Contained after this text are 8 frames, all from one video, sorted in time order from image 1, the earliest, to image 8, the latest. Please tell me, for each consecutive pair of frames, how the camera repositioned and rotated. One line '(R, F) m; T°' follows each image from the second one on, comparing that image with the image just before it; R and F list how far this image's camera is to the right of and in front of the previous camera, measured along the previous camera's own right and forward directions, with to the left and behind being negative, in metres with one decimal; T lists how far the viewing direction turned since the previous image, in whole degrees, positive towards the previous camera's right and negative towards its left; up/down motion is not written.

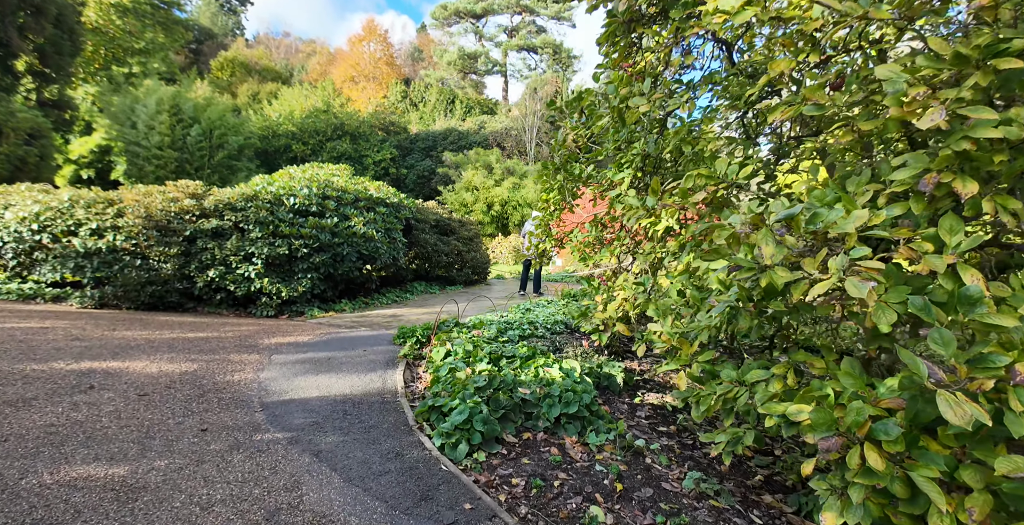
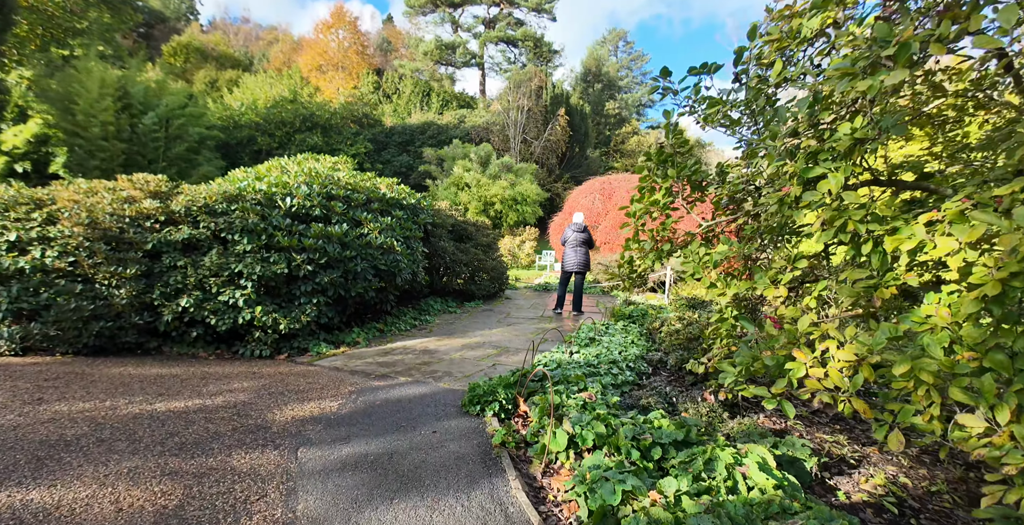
(-0.8, +1.1) m; +4°
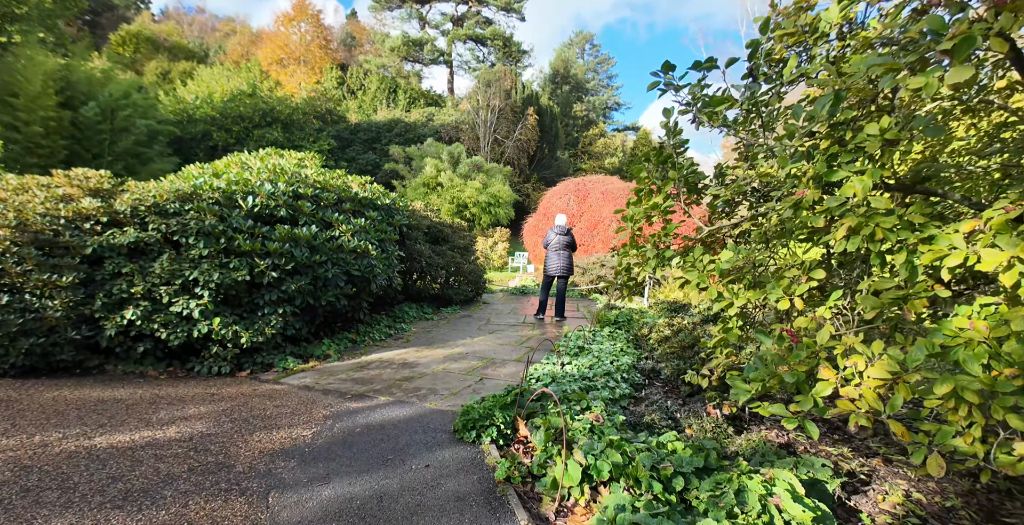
(-0.1, +0.2) m; +4°
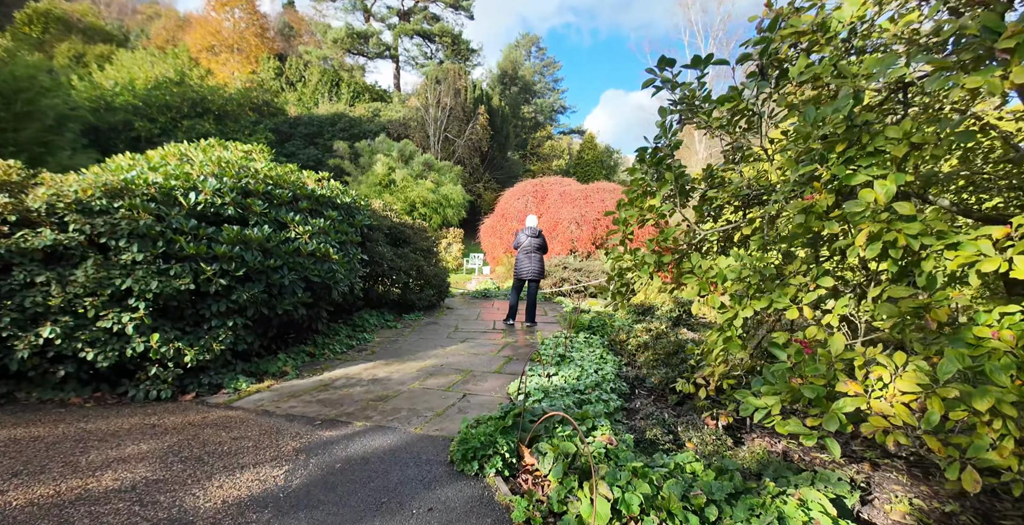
(-0.2, +0.2) m; +7°
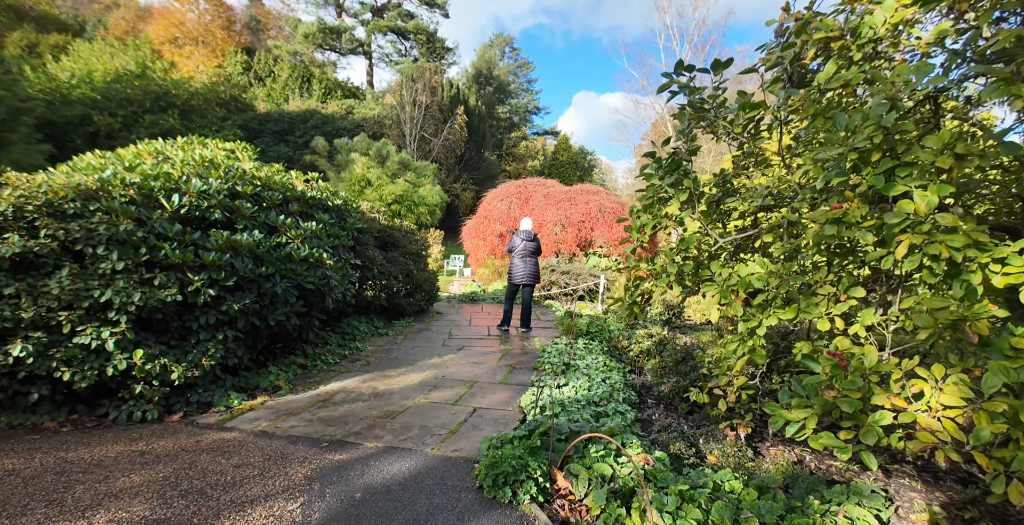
(-0.2, +0.1) m; +3°
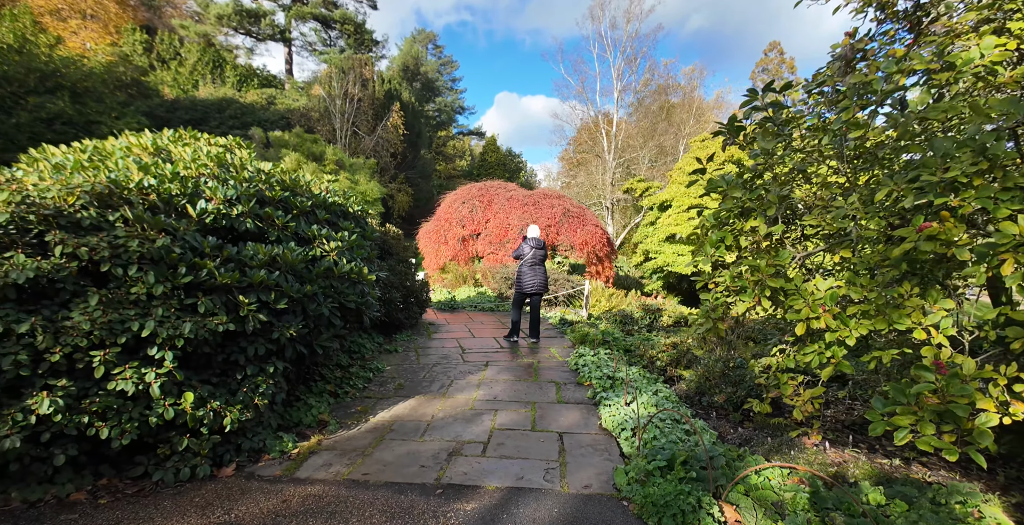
(-0.9, +0.2) m; +10°
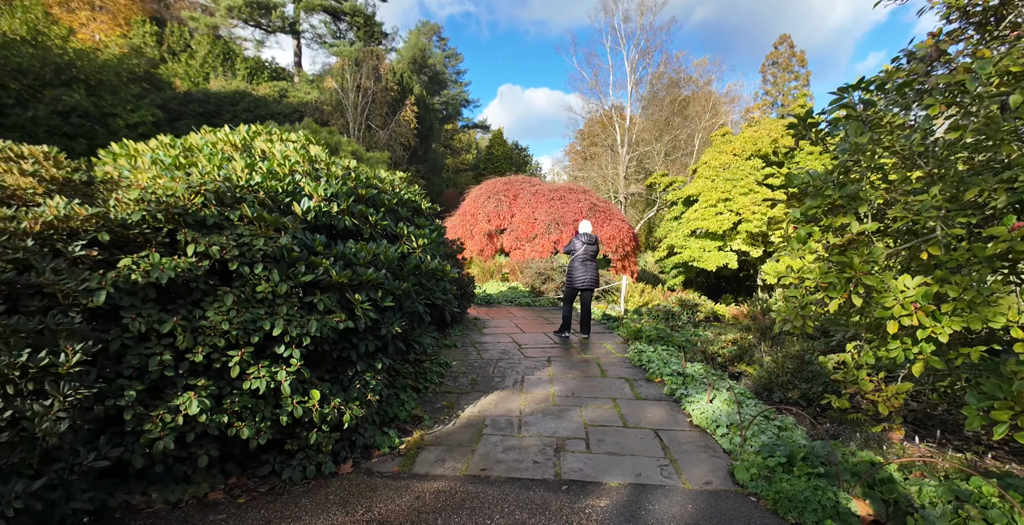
(-0.5, 0.0) m; 0°
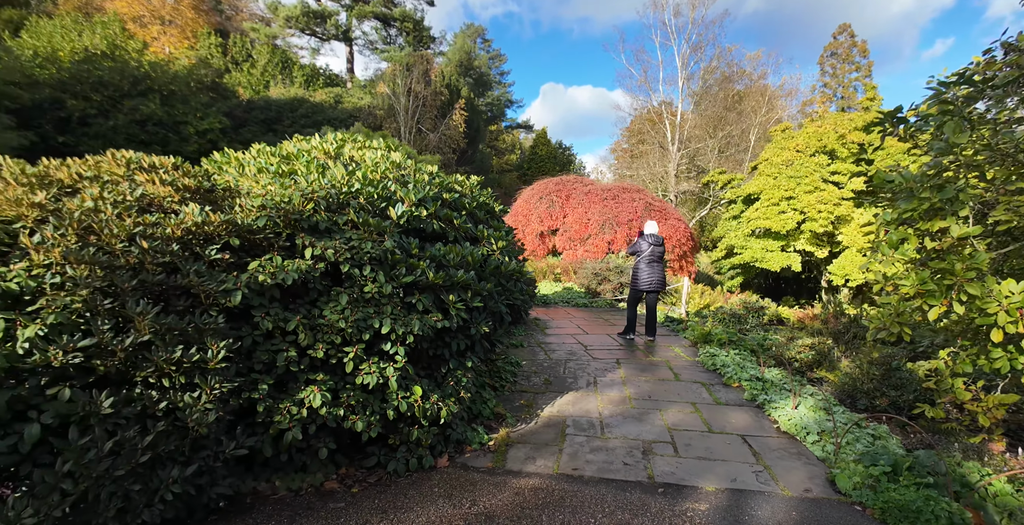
(-0.2, -0.1) m; -5°
